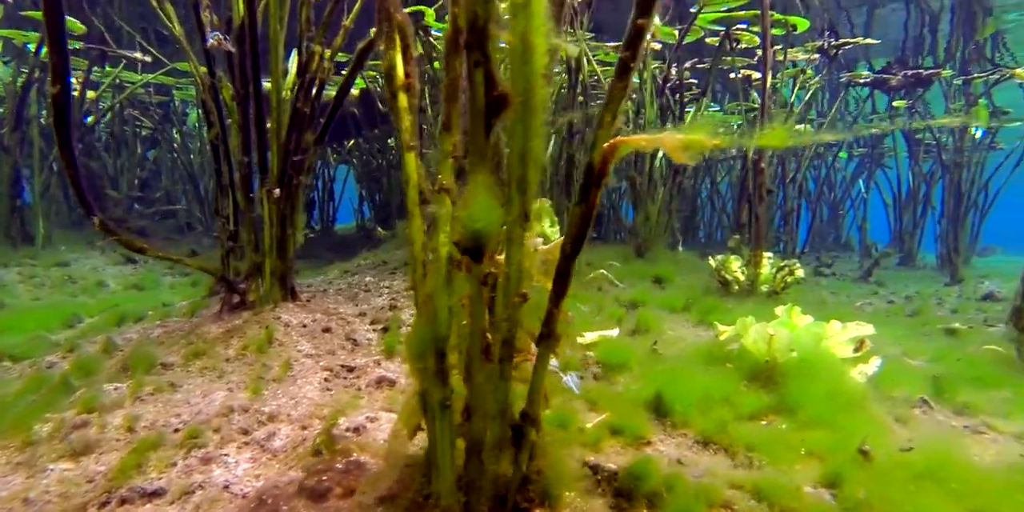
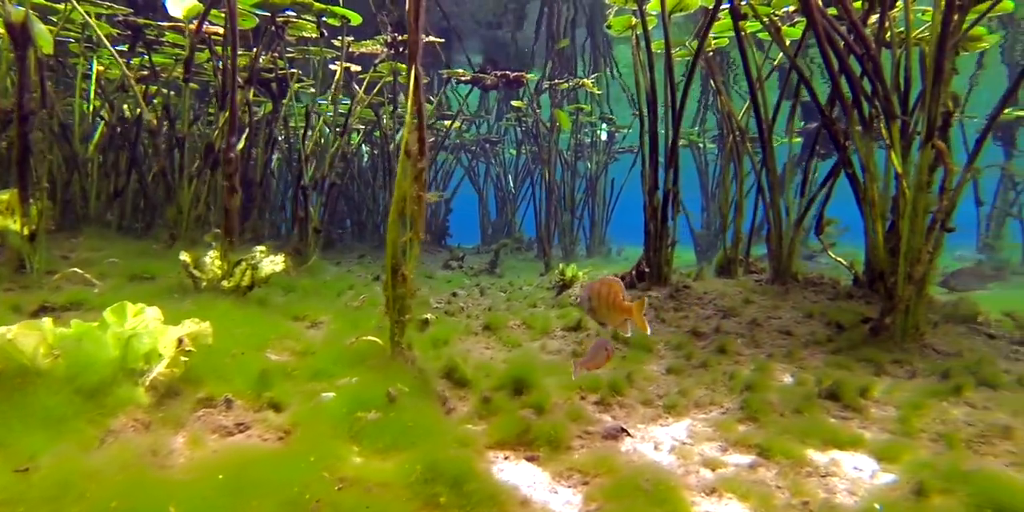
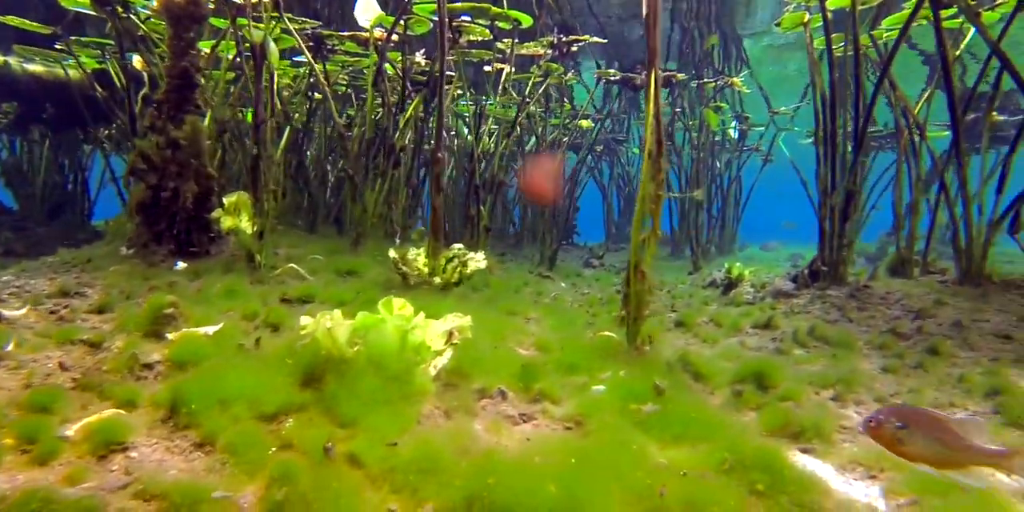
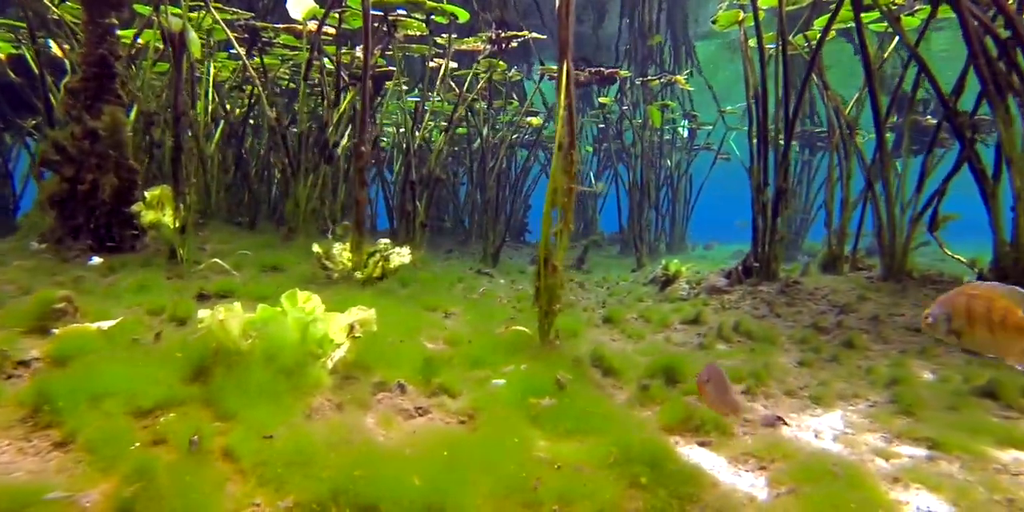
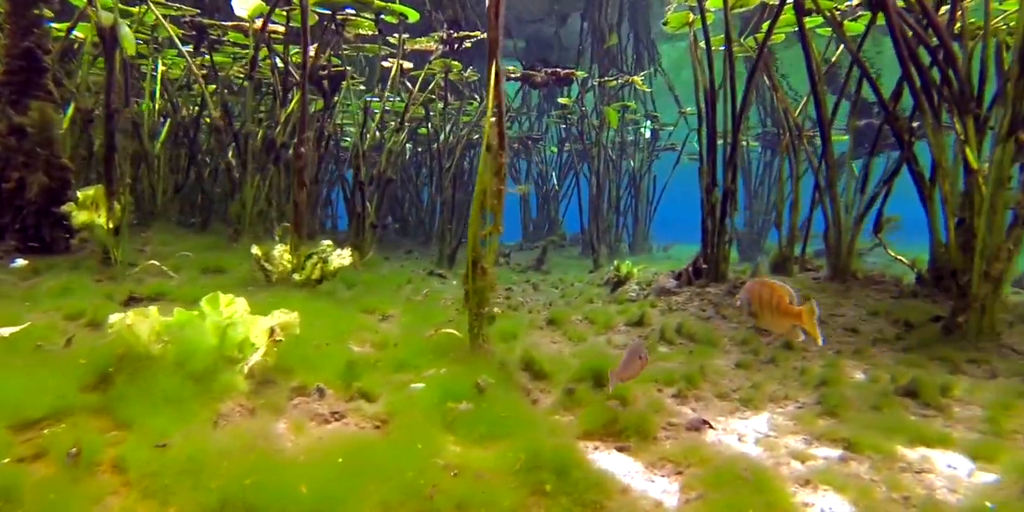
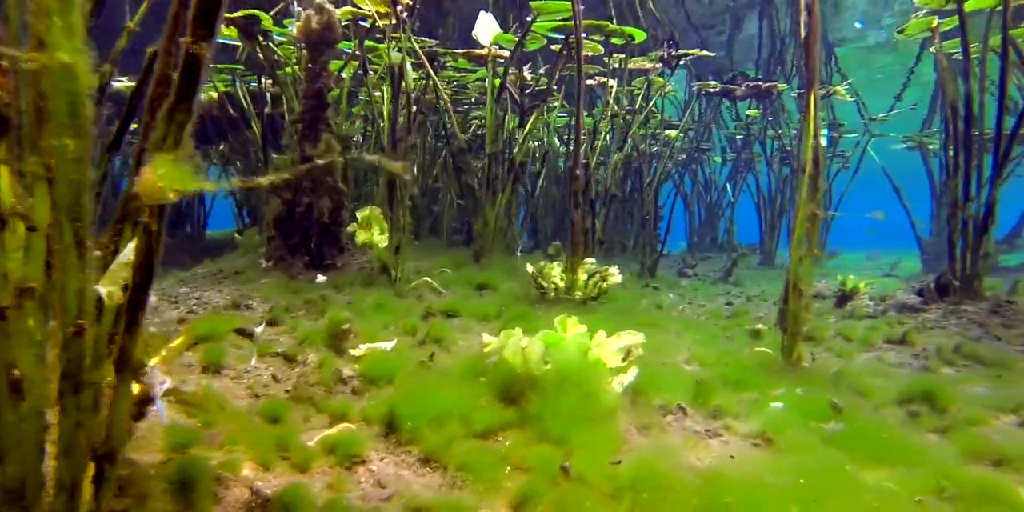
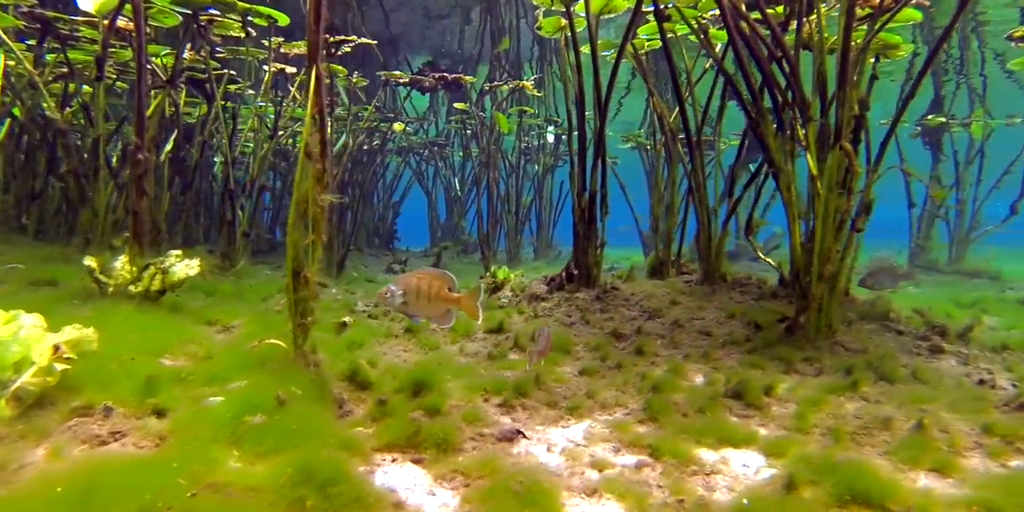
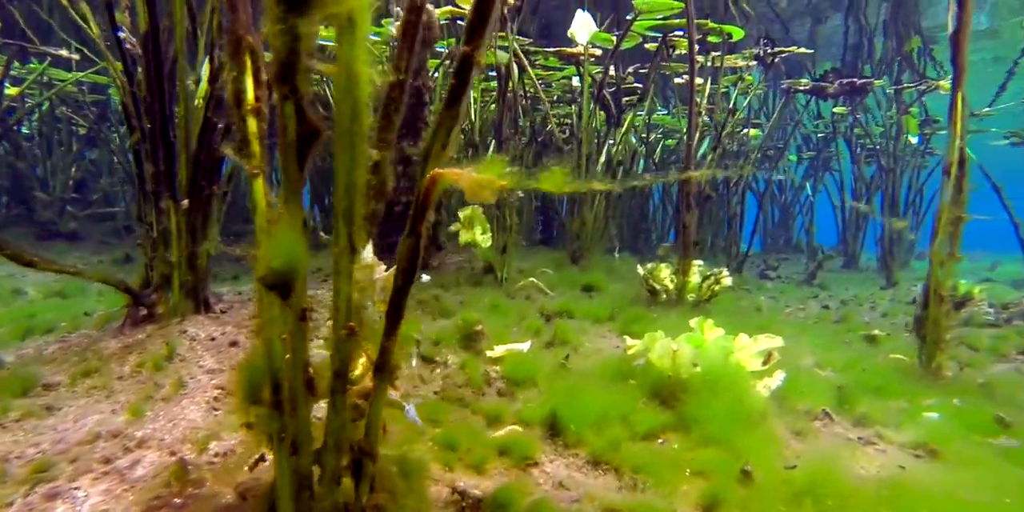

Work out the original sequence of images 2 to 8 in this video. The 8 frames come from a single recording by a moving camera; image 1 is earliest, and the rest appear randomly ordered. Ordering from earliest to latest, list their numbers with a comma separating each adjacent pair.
8, 6, 3, 4, 5, 2, 7
